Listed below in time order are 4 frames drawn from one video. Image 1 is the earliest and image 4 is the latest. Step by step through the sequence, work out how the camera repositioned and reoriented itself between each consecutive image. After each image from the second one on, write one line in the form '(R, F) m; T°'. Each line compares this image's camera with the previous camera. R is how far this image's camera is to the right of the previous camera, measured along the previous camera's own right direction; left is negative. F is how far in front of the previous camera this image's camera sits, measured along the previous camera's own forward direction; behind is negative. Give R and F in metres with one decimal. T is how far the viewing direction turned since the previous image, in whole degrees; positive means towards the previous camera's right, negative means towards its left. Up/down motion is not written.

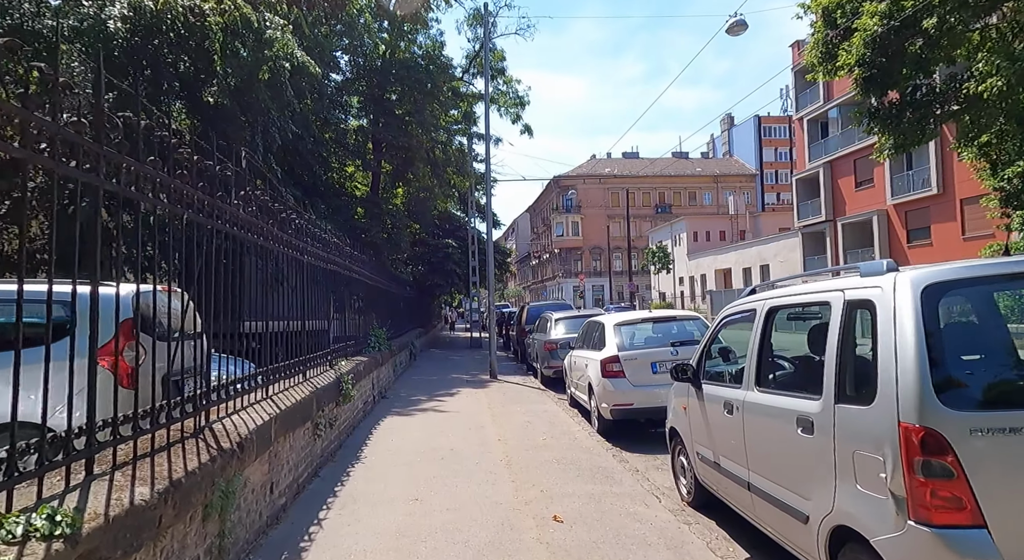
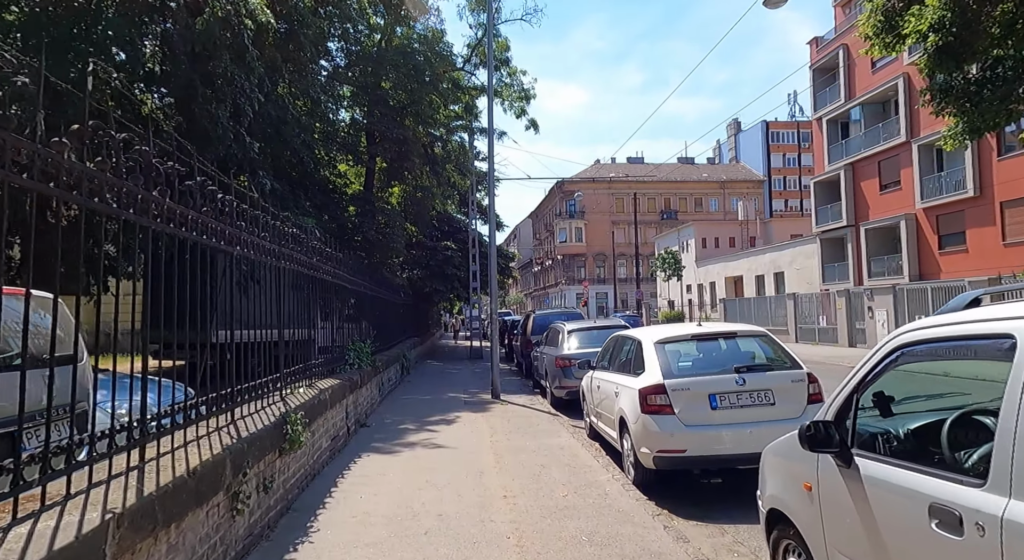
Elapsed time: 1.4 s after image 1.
(-0.1, +1.7) m; 0°
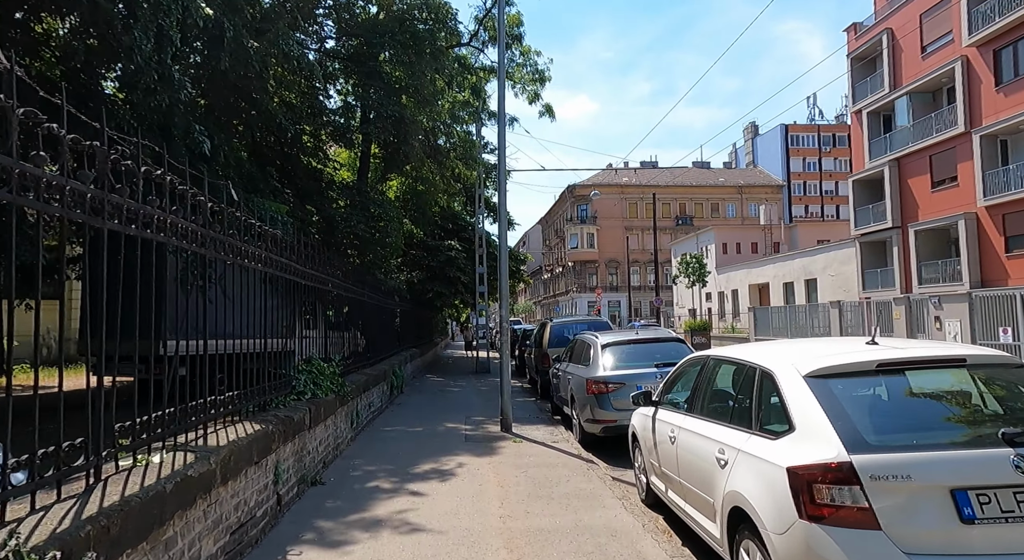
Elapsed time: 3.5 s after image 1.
(-0.1, +2.6) m; -1°
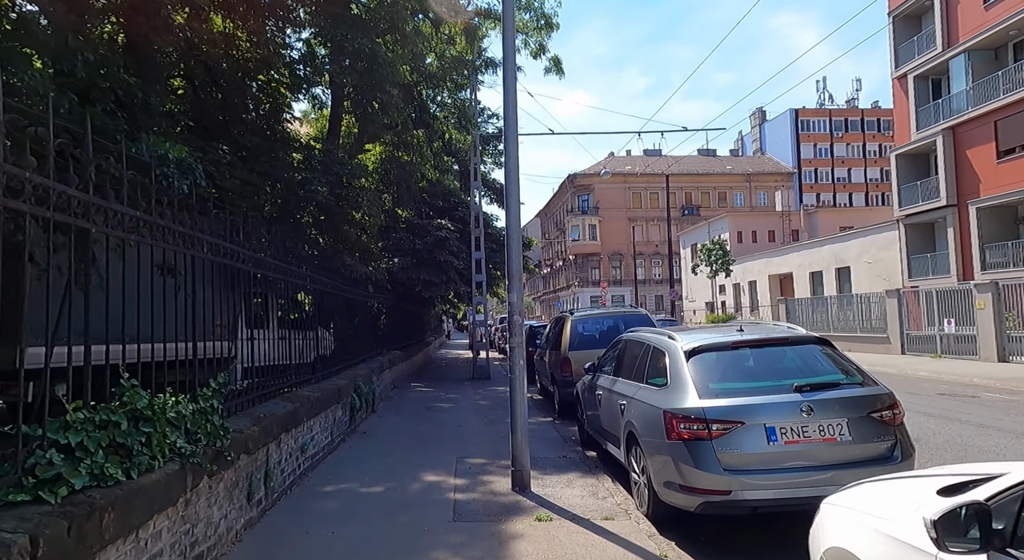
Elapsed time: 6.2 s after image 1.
(-0.2, +3.4) m; 0°
